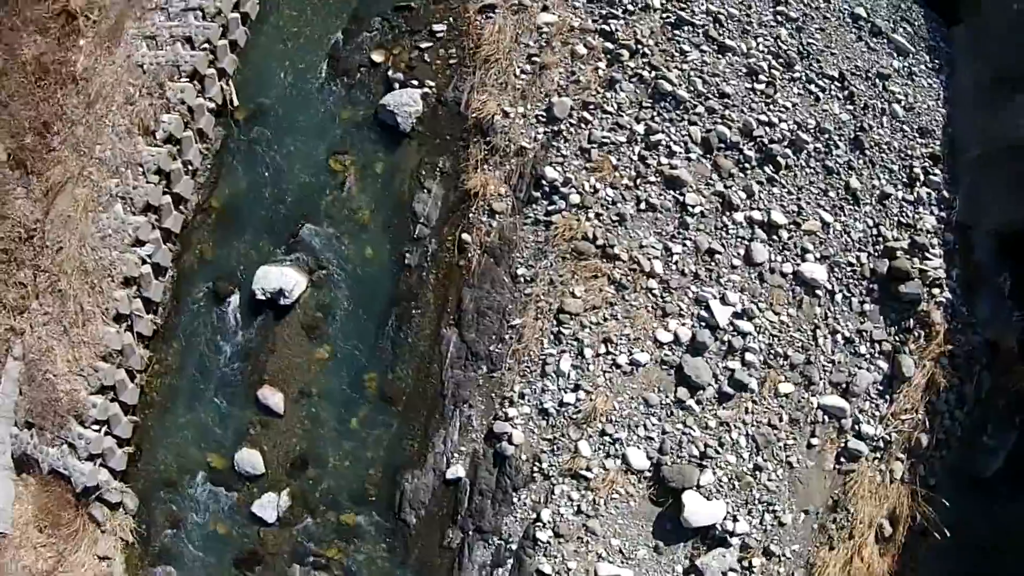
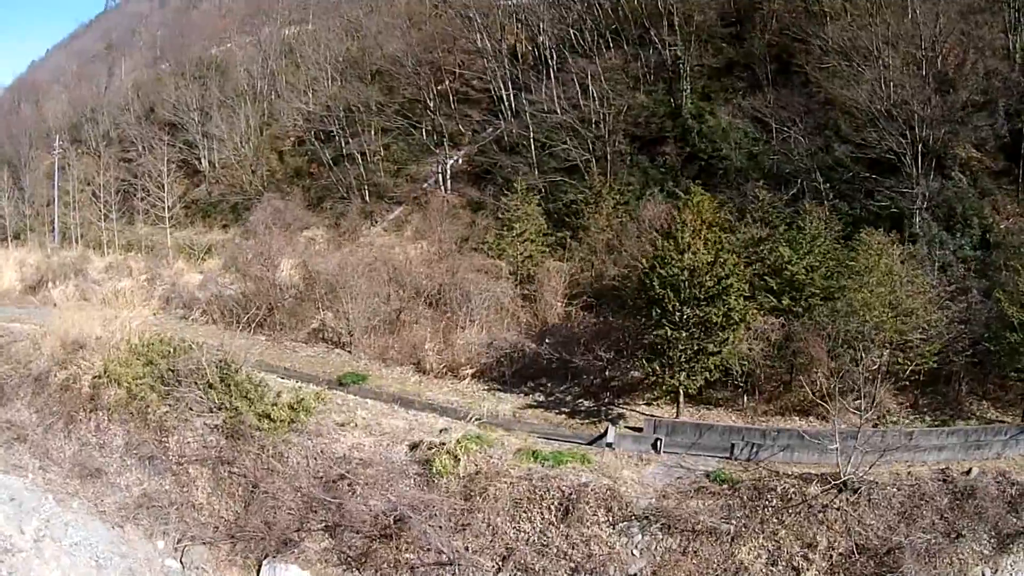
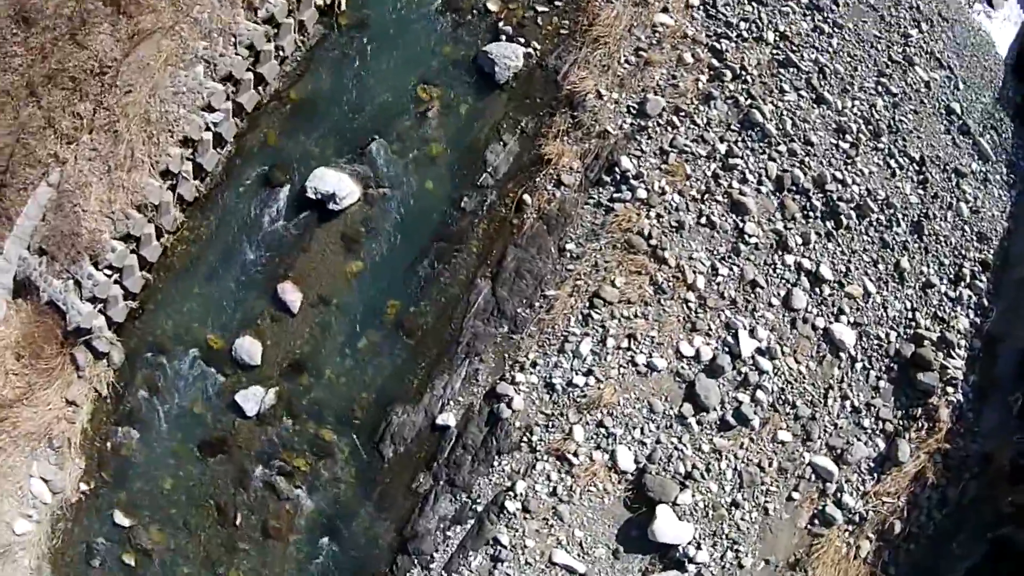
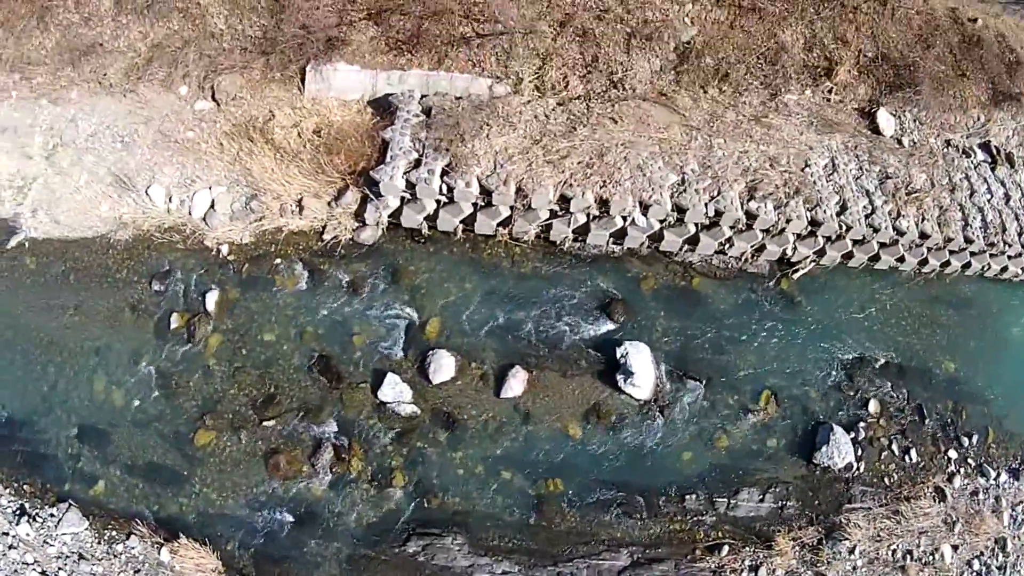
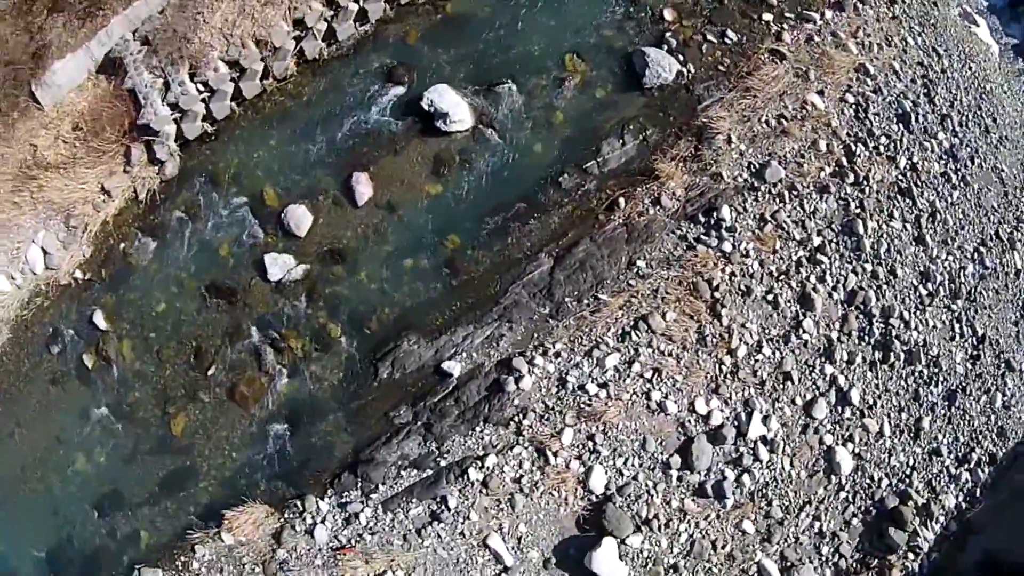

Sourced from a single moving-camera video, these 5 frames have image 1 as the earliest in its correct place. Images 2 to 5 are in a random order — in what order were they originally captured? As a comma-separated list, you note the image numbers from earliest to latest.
3, 5, 4, 2
